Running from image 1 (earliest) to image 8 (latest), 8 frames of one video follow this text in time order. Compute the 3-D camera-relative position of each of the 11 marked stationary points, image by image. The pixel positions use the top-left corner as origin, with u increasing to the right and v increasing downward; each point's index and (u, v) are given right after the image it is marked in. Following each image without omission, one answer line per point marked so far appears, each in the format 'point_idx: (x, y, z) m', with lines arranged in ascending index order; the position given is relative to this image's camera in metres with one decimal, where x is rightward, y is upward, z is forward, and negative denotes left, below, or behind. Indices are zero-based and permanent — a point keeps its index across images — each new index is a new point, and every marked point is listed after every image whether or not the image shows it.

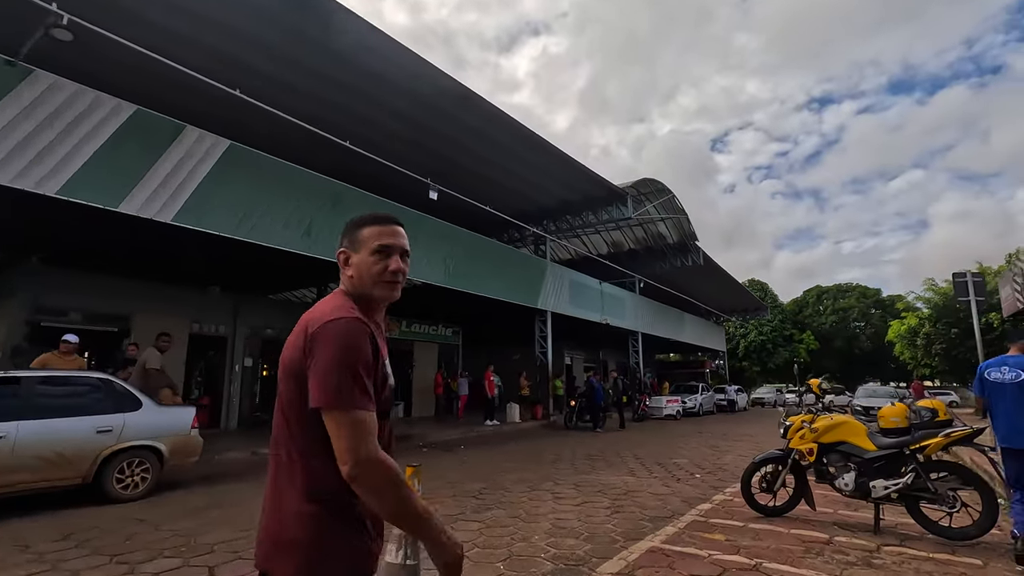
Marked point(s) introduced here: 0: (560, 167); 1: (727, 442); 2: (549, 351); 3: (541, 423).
0: (+1.5, +3.4, +15.1) m
1: (+4.8, -3.4, +11.9) m
2: (+1.2, -2.0, +17.0) m
3: (+0.8, -4.0, +15.7) m
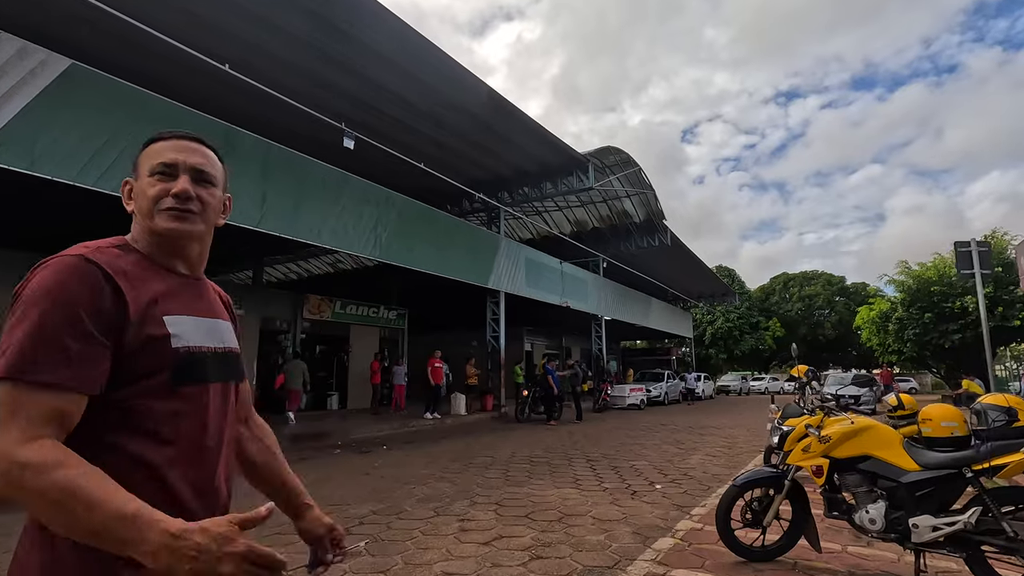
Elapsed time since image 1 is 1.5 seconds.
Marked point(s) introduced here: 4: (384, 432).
0: (+0.1, +4.0, +13.4) m
1: (+3.6, -2.9, +10.5) m
2: (-0.3, -1.4, +15.3) m
3: (-0.6, -3.4, +14.1) m
4: (-2.6, -3.0, +10.9) m
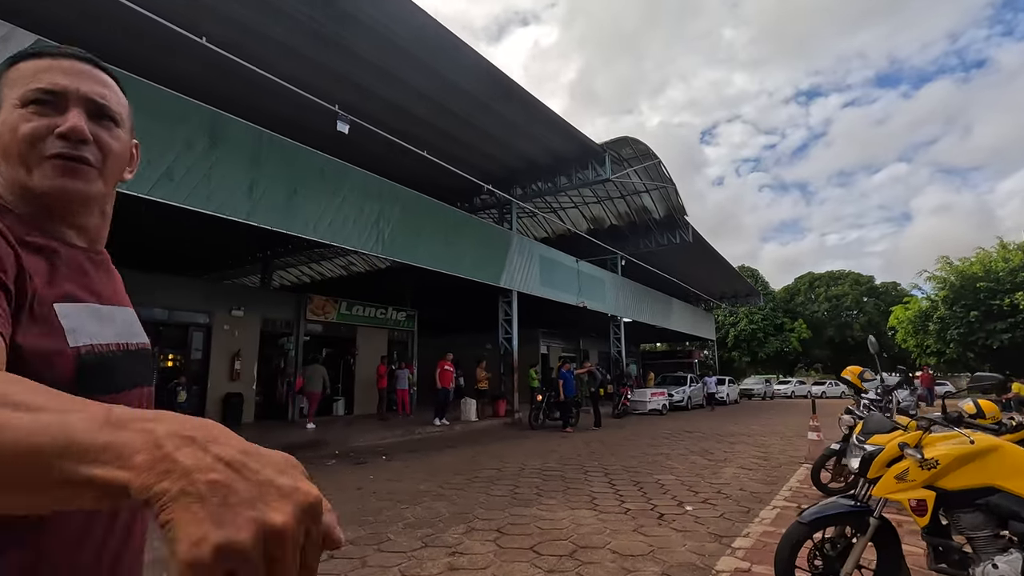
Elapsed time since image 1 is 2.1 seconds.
0: (+0.4, +4.0, +12.7) m
1: (+3.8, -2.9, +9.6) m
2: (+0.1, -1.3, +14.6) m
3: (-0.2, -3.3, +13.3) m
4: (-2.4, -2.9, +10.2) m
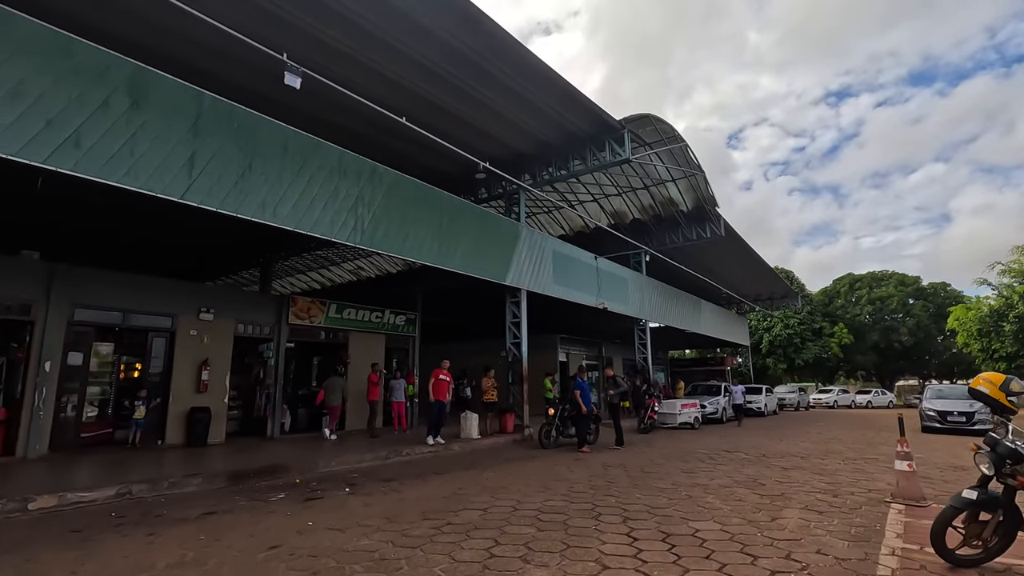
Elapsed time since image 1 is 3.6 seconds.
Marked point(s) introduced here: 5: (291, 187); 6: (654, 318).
0: (+0.5, +4.1, +11.0) m
1: (+3.8, -2.7, +7.7) m
2: (+0.3, -1.3, +12.9) m
3: (0.0, -3.3, +11.6) m
4: (-2.3, -2.8, +8.6) m
5: (-3.4, +1.5, +8.2) m
6: (+5.2, -1.1, +19.5) m
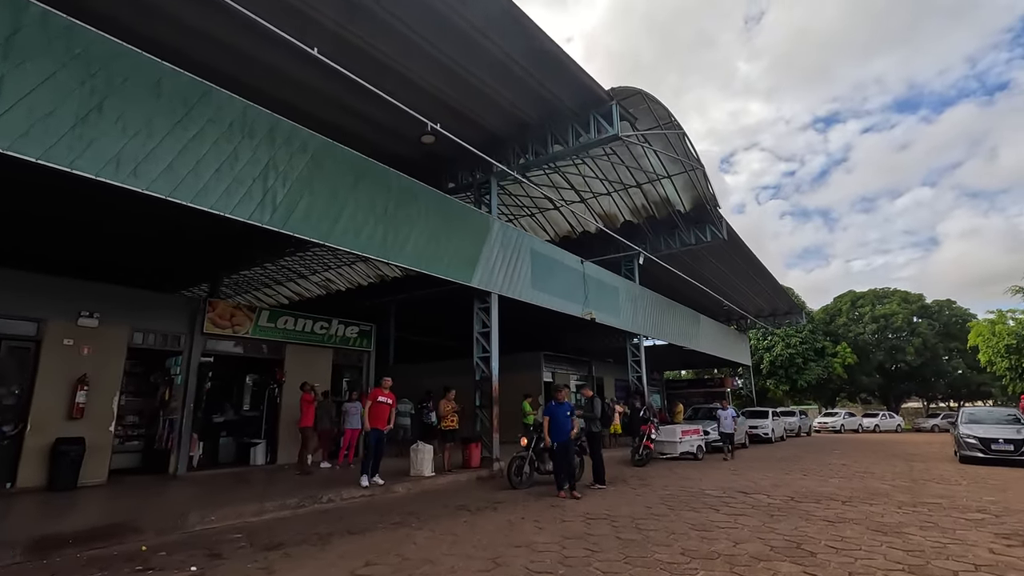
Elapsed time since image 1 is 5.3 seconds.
0: (-0.1, +4.1, +9.1) m
1: (+3.2, -2.6, +5.6) m
2: (-0.3, -1.4, +10.7) m
3: (-0.7, -3.3, +9.4) m
4: (-2.9, -2.7, +6.4) m
5: (-4.0, +1.7, +6.1) m
6: (+4.5, -1.4, +17.5) m
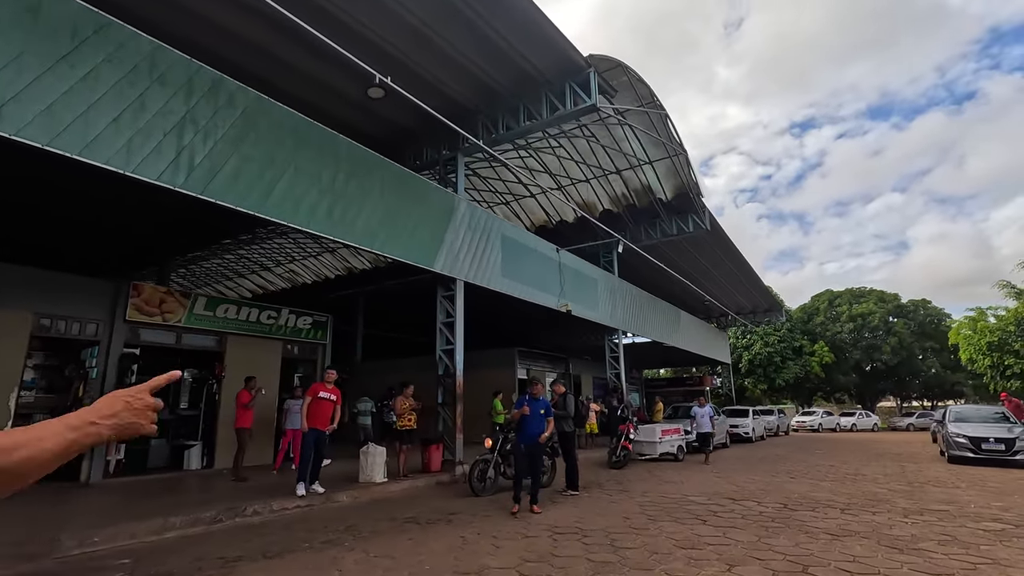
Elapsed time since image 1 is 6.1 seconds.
0: (-0.6, +4.4, +8.2) m
1: (+2.8, -2.3, +4.7) m
2: (-0.9, -1.1, +9.8) m
3: (-1.2, -3.0, +8.4) m
4: (-3.4, -2.4, +5.3) m
5: (-4.4, +2.0, +5.0) m
6: (+3.6, -1.2, +16.7) m
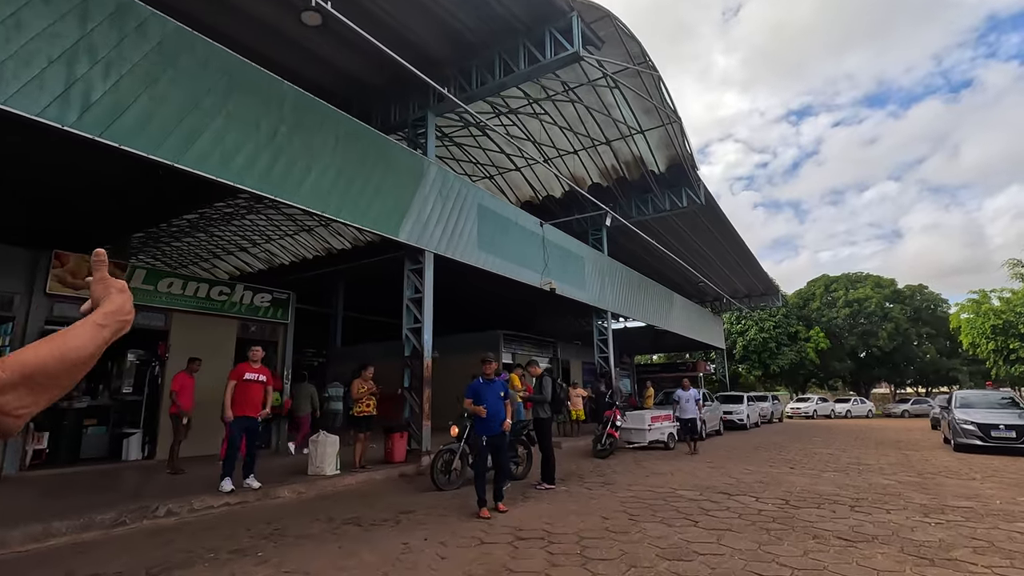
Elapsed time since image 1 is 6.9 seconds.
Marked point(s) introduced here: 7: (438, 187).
0: (-1.1, +4.8, +7.1) m
1: (+2.4, -2.0, +3.9) m
2: (-1.4, -0.6, +8.8) m
3: (-1.7, -2.6, +7.5) m
4: (-3.8, -2.1, +4.4) m
5: (-4.8, +2.3, +4.0) m
6: (+3.1, -0.6, +15.8) m
7: (-1.3, +1.7, +9.3) m
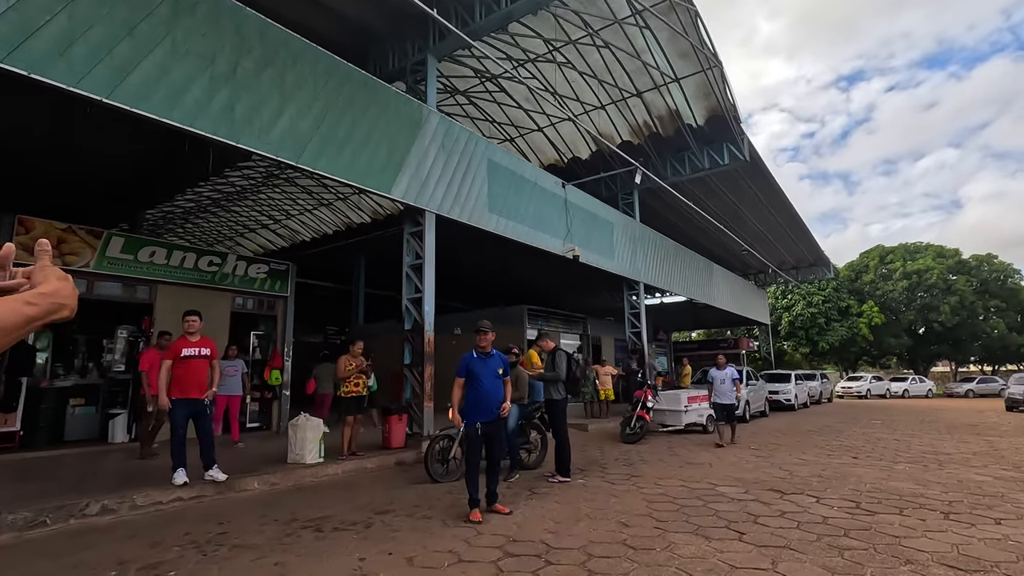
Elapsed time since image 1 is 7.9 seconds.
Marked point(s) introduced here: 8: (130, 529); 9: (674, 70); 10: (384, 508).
0: (-1.1, +5.2, +5.9) m
1: (+2.2, -1.6, +2.7) m
2: (-1.2, -0.1, +7.9) m
3: (-1.5, -2.1, +6.6) m
4: (-3.9, -1.8, +3.6) m
5: (-4.9, +2.6, +3.1) m
6: (+3.8, +0.2, +14.5) m
7: (-1.1, +2.3, +8.3) m
8: (-3.0, -1.9, +4.2) m
9: (+3.5, +4.7, +11.3) m
10: (-1.2, -2.0, +4.8) m
